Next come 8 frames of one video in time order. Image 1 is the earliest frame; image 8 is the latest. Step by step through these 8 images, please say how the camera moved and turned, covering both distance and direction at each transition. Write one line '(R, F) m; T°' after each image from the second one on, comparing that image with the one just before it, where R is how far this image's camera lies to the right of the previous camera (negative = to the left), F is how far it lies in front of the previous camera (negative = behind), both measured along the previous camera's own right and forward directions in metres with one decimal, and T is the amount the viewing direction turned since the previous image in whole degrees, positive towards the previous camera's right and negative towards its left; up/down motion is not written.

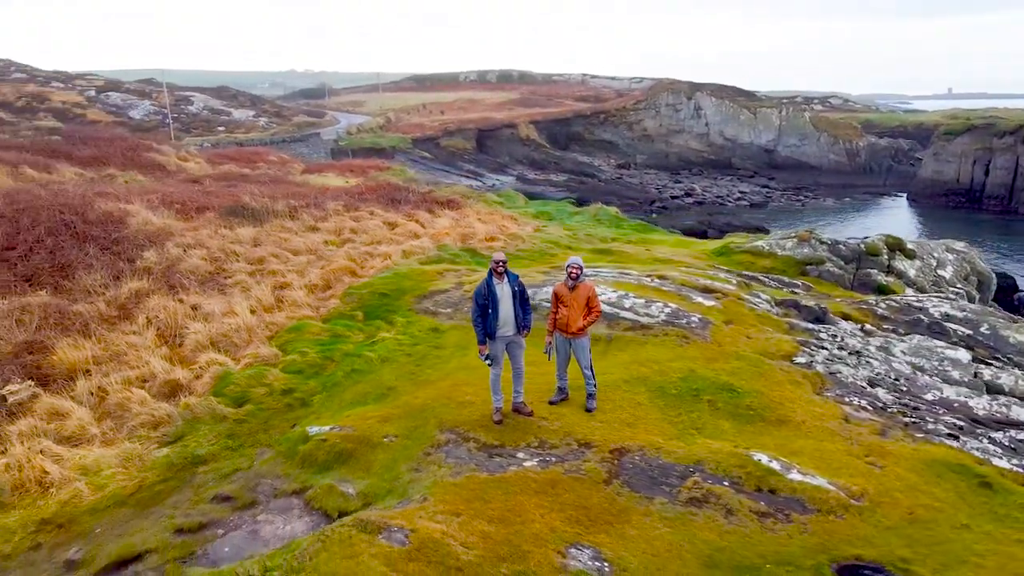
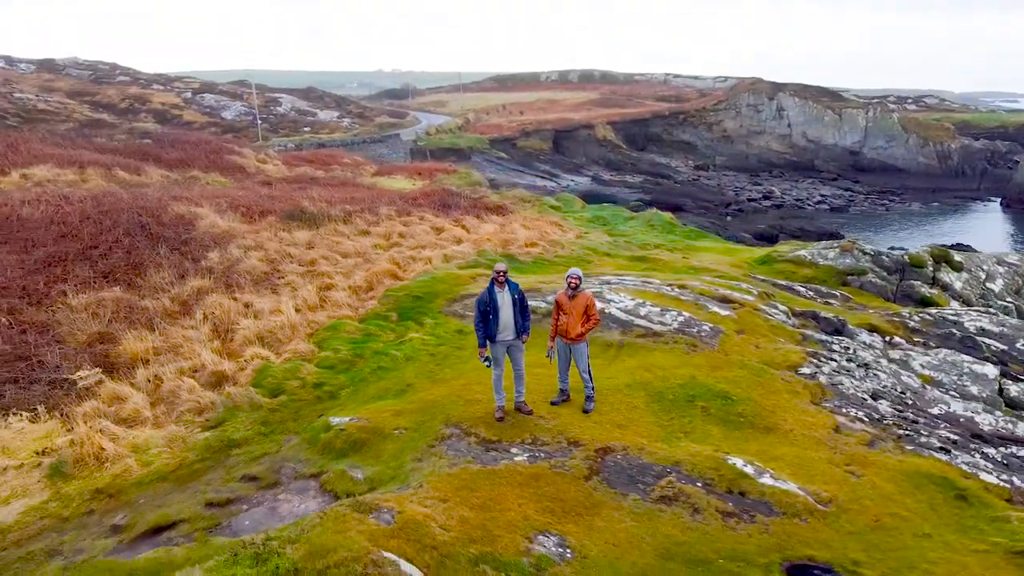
(+0.9, -0.7) m; -6°
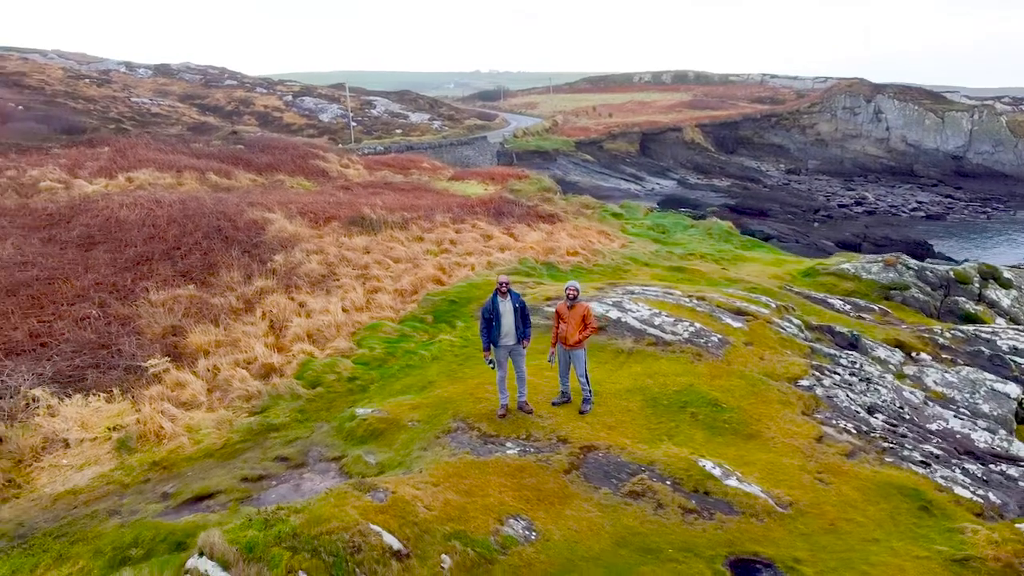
(+1.1, -0.9) m; -6°
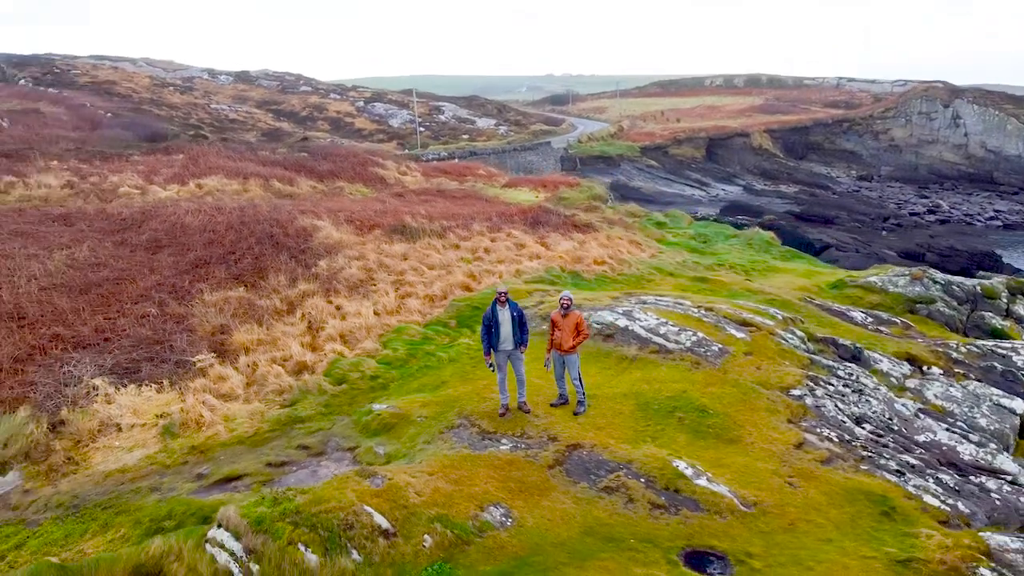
(+1.0, -0.9) m; -5°
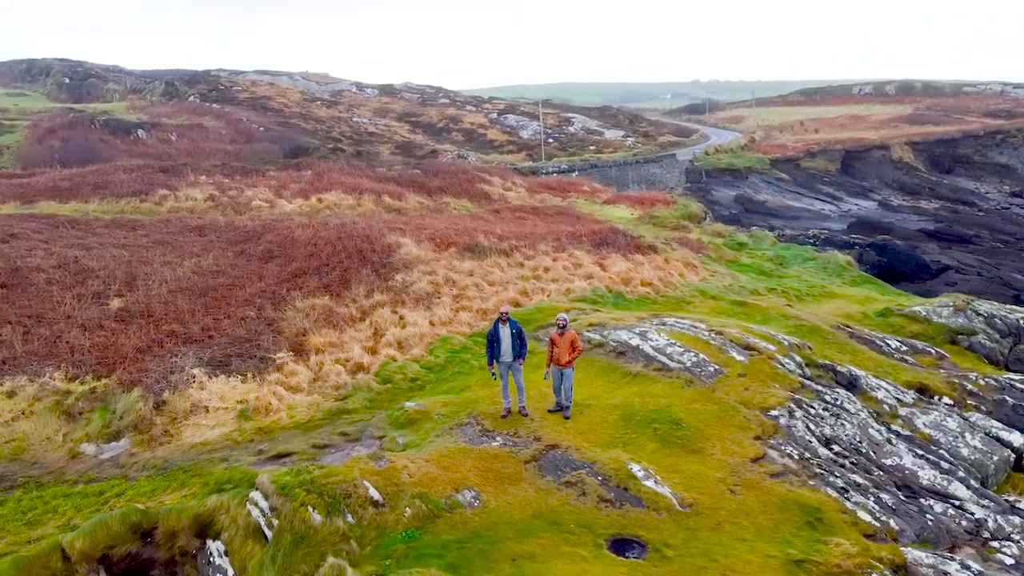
(+2.2, -1.8) m; -10°
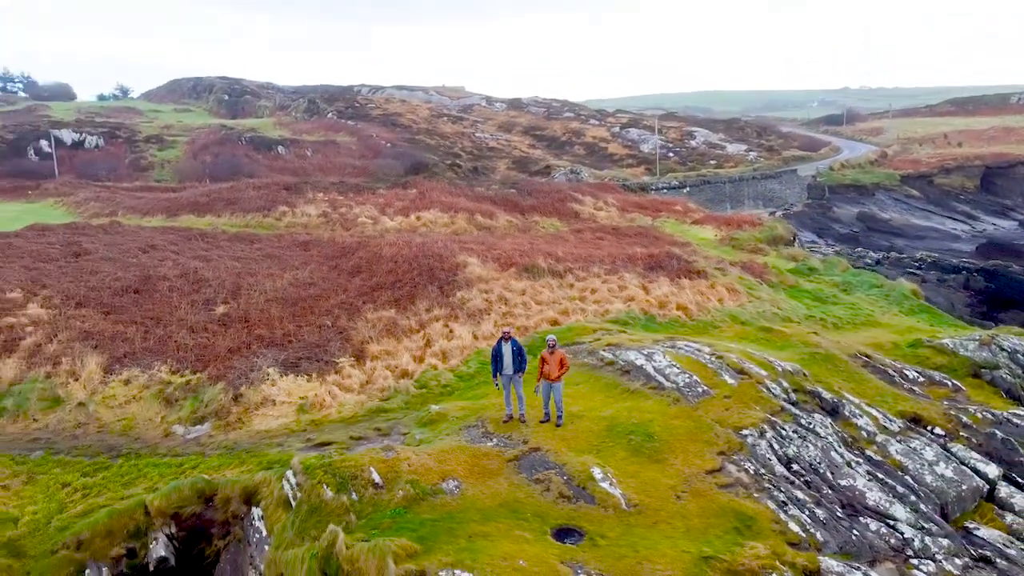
(+2.4, -2.0) m; -9°
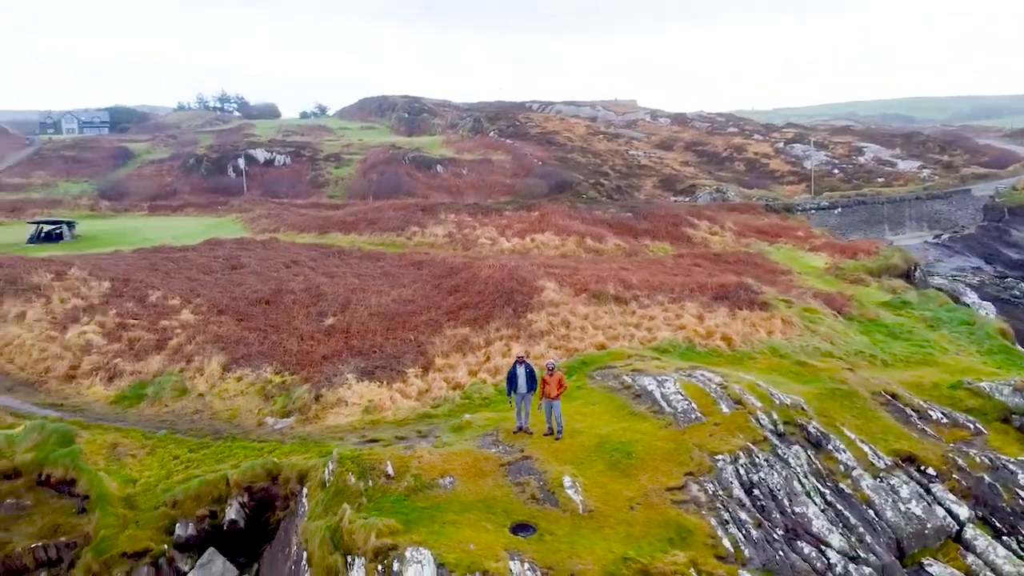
(+3.6, -2.2) m; -12°
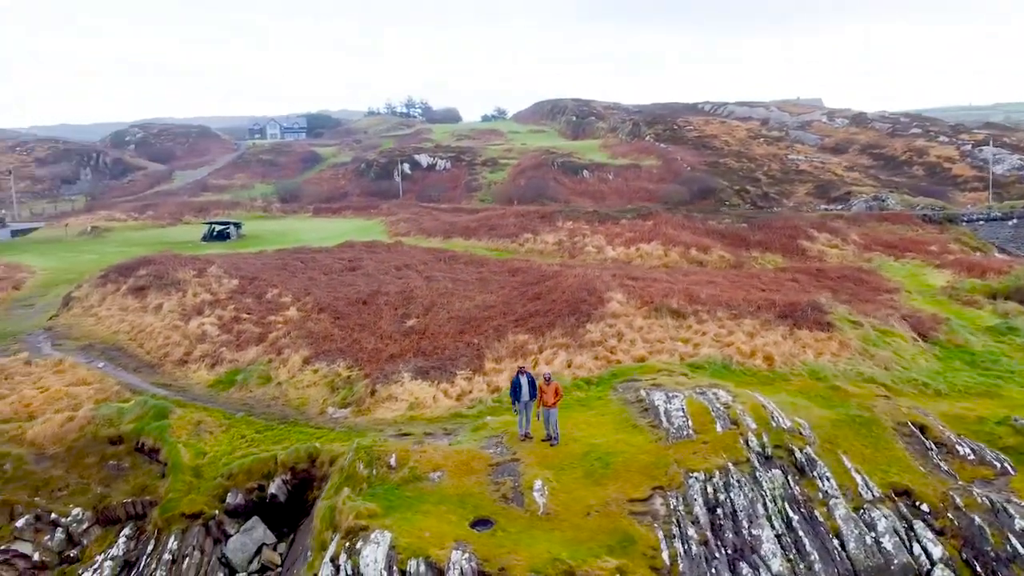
(+4.1, -0.9) m; -13°
